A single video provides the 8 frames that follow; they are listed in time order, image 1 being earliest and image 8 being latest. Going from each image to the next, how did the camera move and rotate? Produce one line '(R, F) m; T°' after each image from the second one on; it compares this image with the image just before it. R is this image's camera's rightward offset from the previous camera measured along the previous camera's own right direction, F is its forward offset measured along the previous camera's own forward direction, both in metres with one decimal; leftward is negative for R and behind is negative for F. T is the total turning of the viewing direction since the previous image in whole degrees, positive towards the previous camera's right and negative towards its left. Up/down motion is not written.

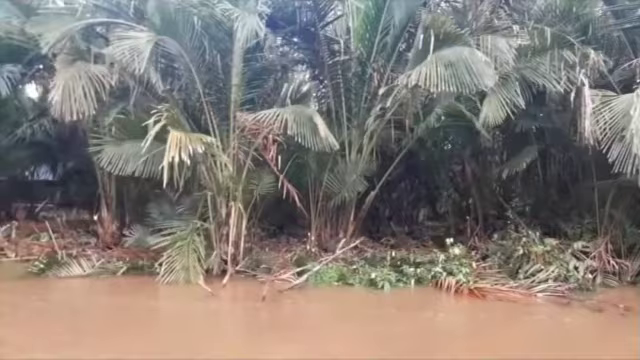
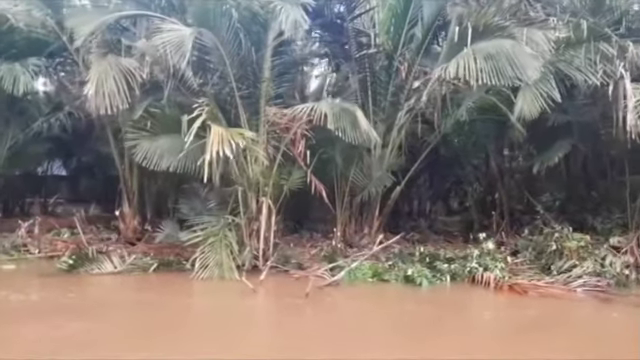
(-0.4, +0.1) m; 0°
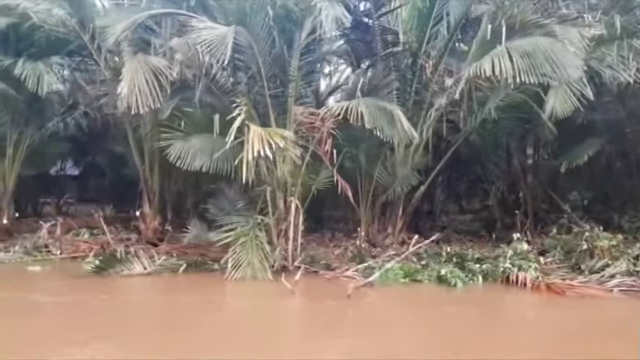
(-0.3, +0.1) m; 0°
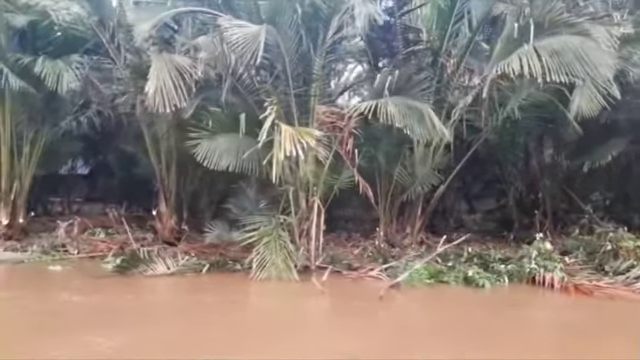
(-0.3, 0.0) m; 0°
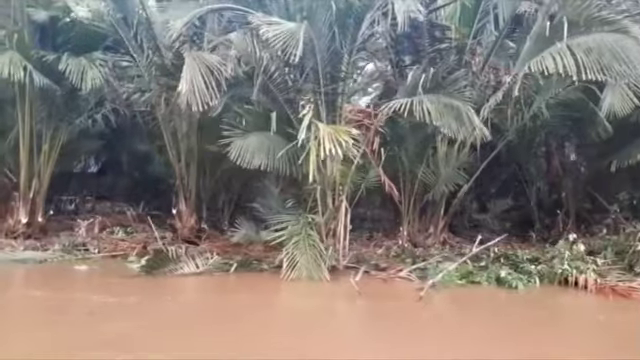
(-0.3, +0.1) m; 0°
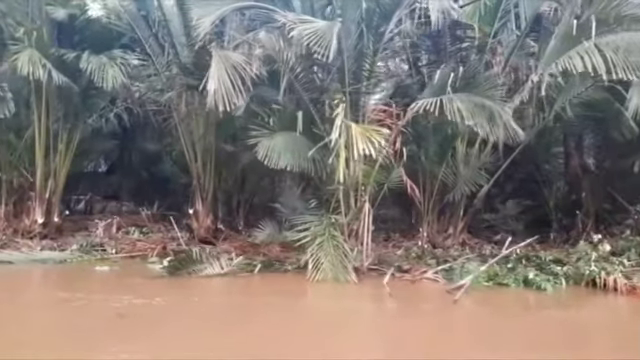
(-0.3, 0.0) m; 0°
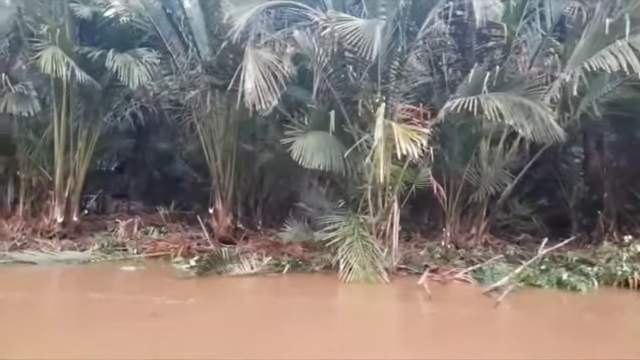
(-0.3, 0.0) m; 0°
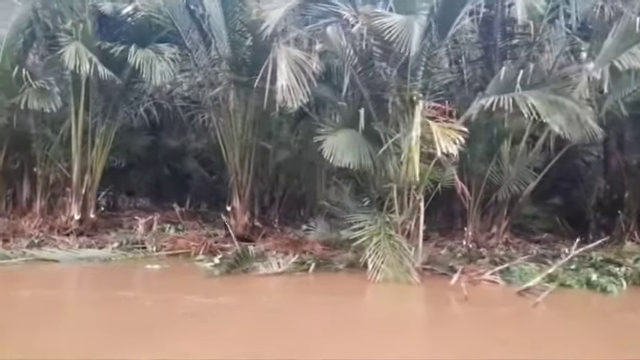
(-0.3, +0.1) m; 0°
